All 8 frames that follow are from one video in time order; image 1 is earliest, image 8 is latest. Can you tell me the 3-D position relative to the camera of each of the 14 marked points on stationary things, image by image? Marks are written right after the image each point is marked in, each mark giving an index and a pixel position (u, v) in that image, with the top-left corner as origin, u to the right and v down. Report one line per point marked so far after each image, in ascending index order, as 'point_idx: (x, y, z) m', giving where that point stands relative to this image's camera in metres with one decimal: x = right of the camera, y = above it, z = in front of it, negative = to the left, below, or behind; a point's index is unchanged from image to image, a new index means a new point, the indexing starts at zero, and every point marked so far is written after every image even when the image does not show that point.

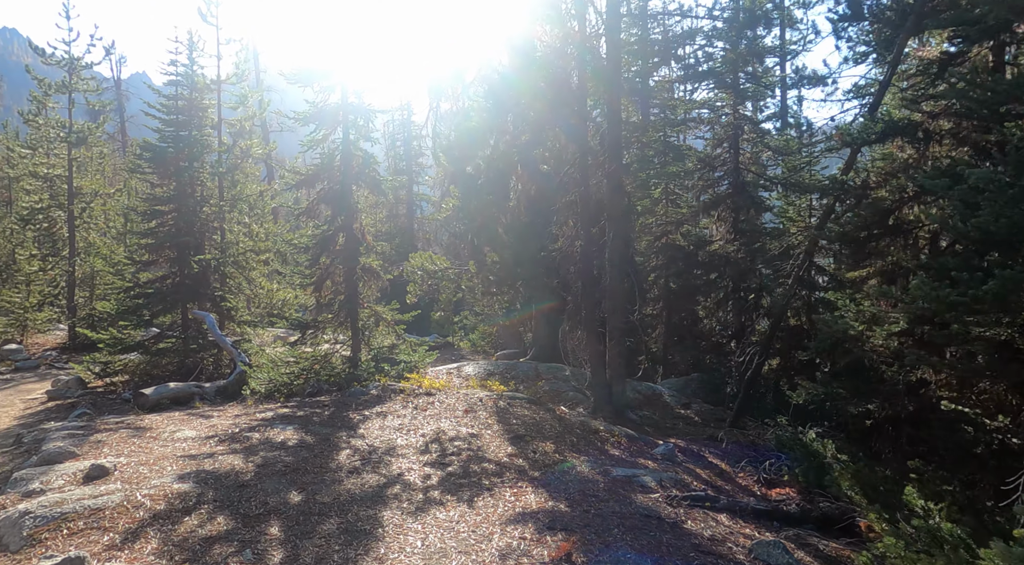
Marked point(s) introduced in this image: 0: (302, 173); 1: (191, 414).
0: (-5.1, +2.6, +15.8) m
1: (-5.9, -2.4, +11.9) m
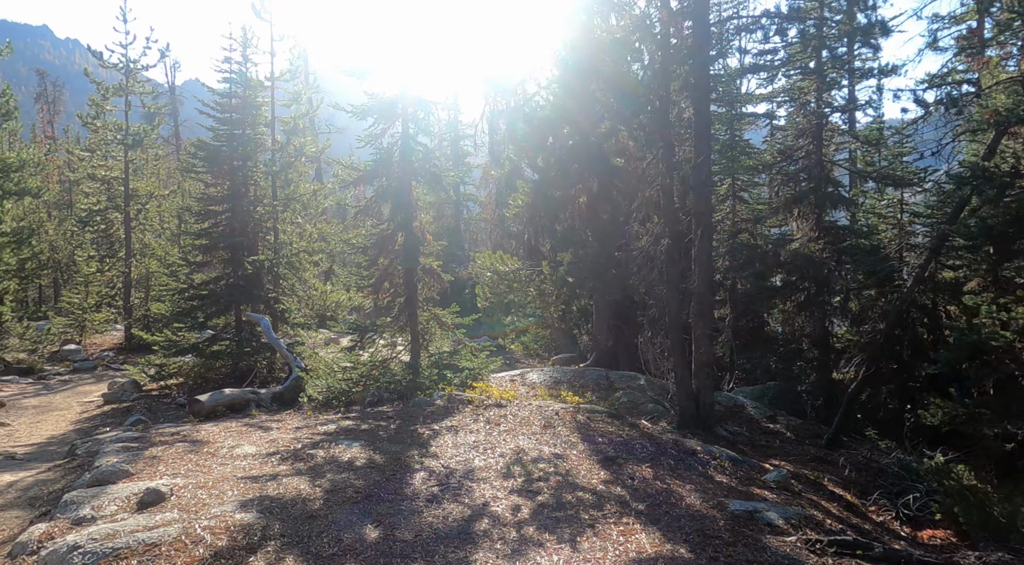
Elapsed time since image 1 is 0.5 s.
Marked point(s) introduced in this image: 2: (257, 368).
0: (-3.5, +2.6, +15.0) m
1: (-4.5, -2.4, +11.2) m
2: (-7.7, -2.6, +19.6) m
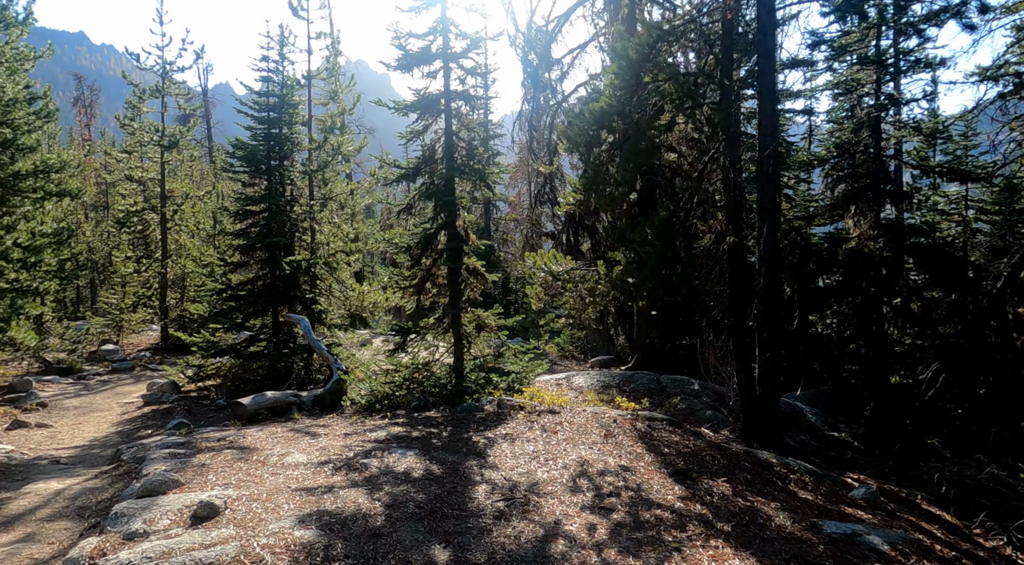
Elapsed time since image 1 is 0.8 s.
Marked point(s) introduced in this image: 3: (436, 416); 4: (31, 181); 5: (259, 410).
0: (-2.5, +2.6, +14.6) m
1: (-3.6, -2.5, +10.8) m
2: (-6.5, -2.6, +19.3) m
3: (-1.3, -2.4, +11.5) m
4: (-14.6, +3.1, +19.8) m
5: (-5.4, -2.8, +14.0) m
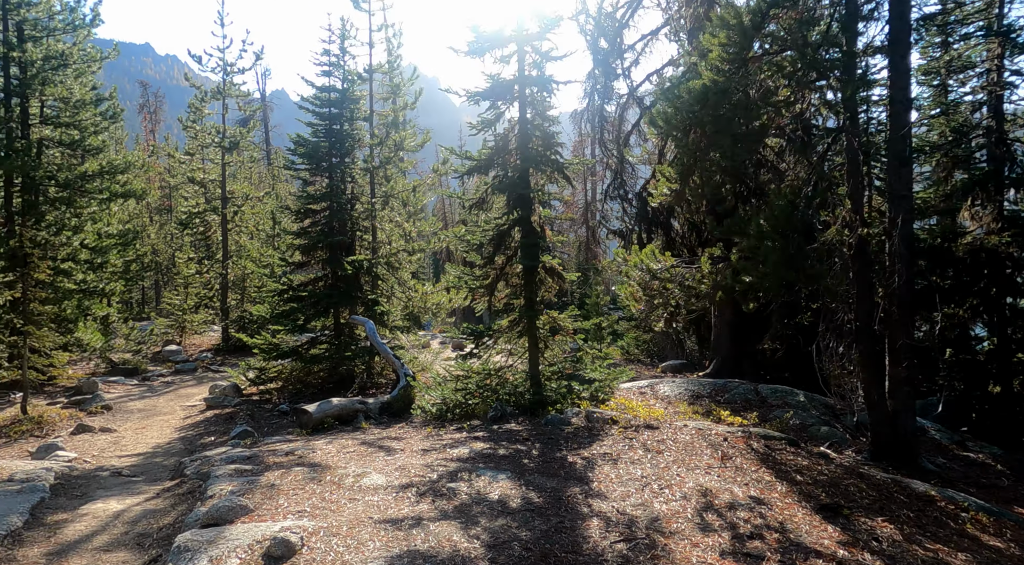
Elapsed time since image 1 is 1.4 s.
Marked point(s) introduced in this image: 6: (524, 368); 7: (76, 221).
0: (-0.8, +2.6, +13.6) m
1: (-2.2, -2.4, +9.9) m
2: (-4.4, -2.6, +18.6) m
3: (+0.1, -2.3, +10.4) m
4: (-12.5, +3.0, +19.7) m
5: (-3.8, -2.8, +13.2) m
6: (+0.2, -1.8, +13.9) m
7: (-13.1, +1.9, +19.6) m
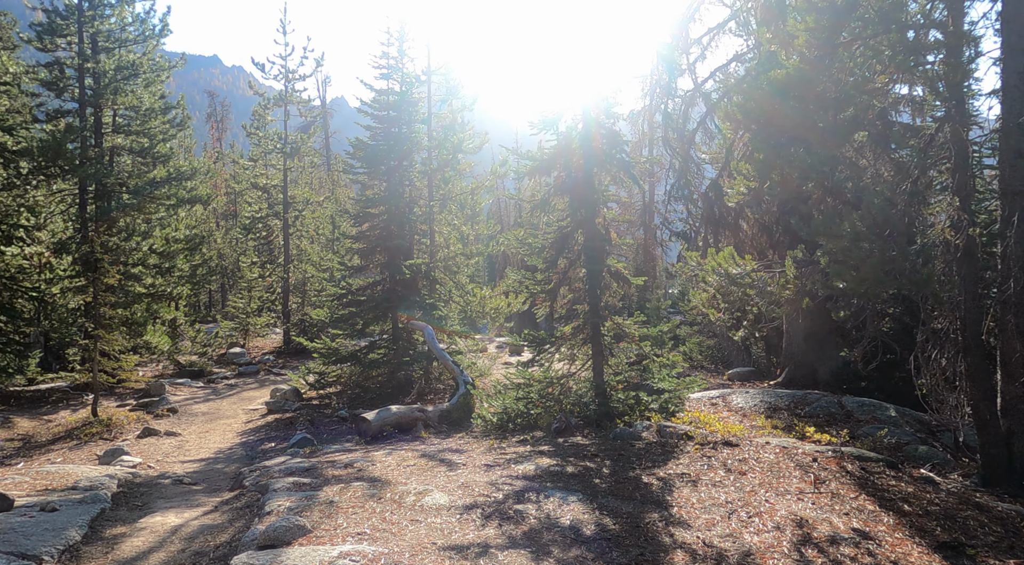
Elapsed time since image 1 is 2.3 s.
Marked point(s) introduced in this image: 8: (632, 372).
0: (+0.5, +2.5, +13.1) m
1: (-1.2, -2.5, +9.5) m
2: (-2.7, -2.7, +18.3) m
3: (+1.1, -2.4, +9.8) m
4: (-10.7, +2.9, +20.1) m
5: (-2.5, -2.8, +12.9) m
6: (+1.5, -1.9, +13.3) m
7: (-11.3, +1.7, +20.1) m
8: (+2.3, -1.7, +12.7) m
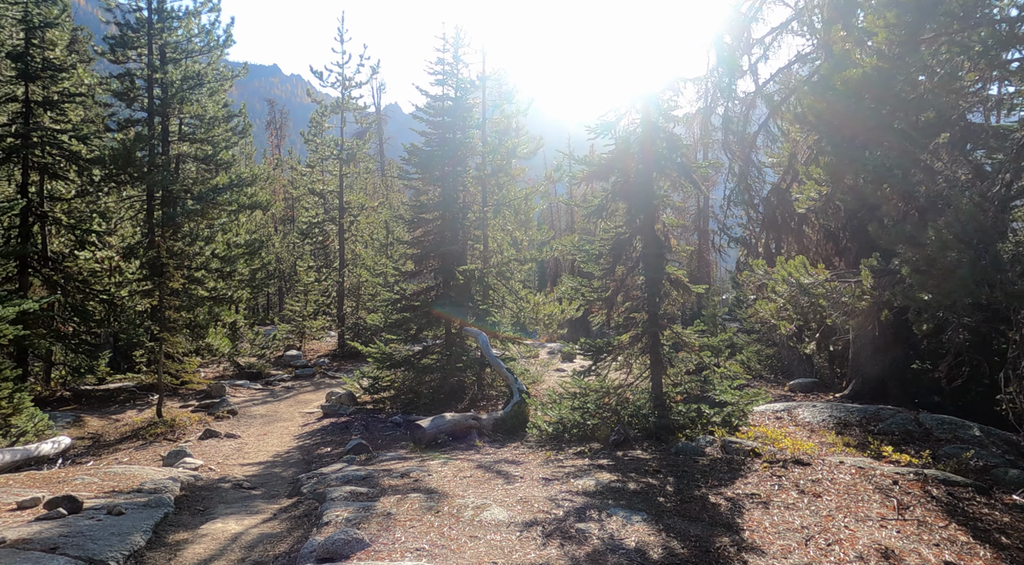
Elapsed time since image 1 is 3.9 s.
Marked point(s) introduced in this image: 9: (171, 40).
0: (+1.6, +2.4, +12.8) m
1: (-0.4, -2.6, +9.3) m
2: (-1.2, -2.9, +18.2) m
3: (+2.0, -2.6, +9.5) m
4: (-9.0, +2.8, +20.7) m
5: (-1.4, -3.0, +12.8) m
6: (+2.6, -2.1, +12.9) m
7: (-9.6, +1.6, +20.7) m
8: (+3.4, -1.9, +12.3) m
9: (-10.3, +7.3, +19.7) m
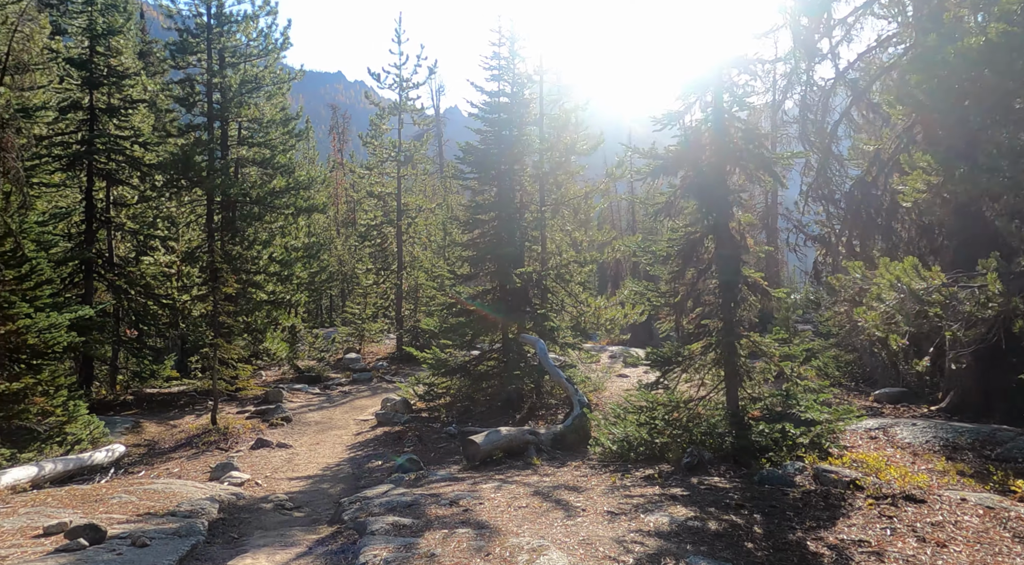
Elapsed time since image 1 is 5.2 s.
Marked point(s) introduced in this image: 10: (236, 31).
0: (+2.6, +2.3, +11.7) m
1: (+0.4, -2.7, +8.4) m
2: (+0.4, -3.0, +17.3) m
3: (+2.7, -2.6, +8.3) m
4: (-7.2, +2.6, +20.5) m
5: (-0.3, -3.1, +12.0) m
6: (+3.7, -2.1, +11.7) m
7: (-7.8, +1.5, +20.5) m
8: (+4.4, -2.0, +11.0) m
9: (-8.5, +7.1, +19.6) m
10: (-8.4, +7.6, +19.6) m
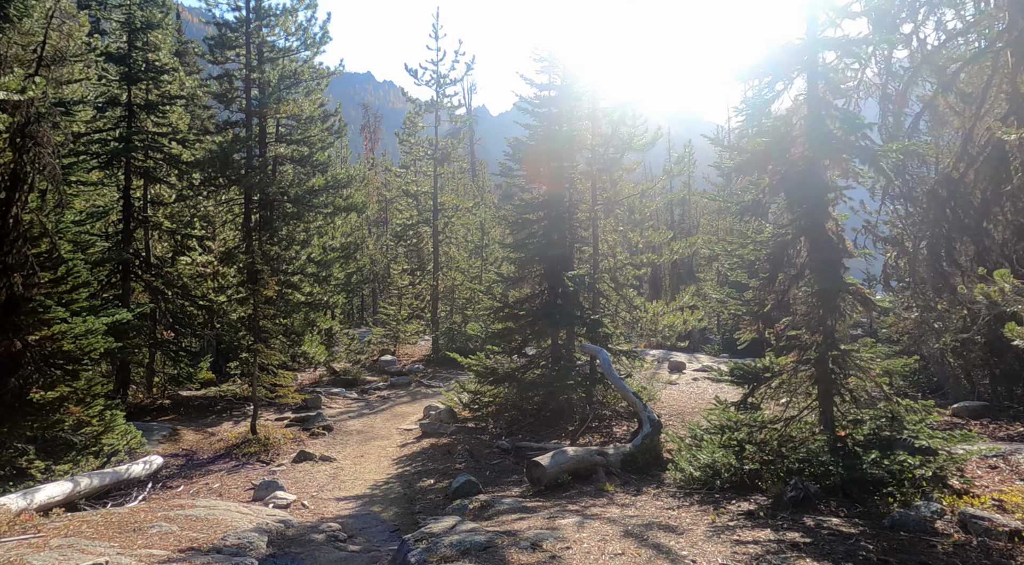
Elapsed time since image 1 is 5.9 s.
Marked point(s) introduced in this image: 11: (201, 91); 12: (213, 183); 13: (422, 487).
0: (+3.8, +2.2, +10.5) m
1: (+1.4, -2.8, +7.3) m
2: (+1.7, -3.0, +16.2) m
3: (+3.7, -2.7, +7.1) m
4: (-5.7, +2.6, +19.7) m
5: (+0.8, -3.2, +10.9) m
6: (+4.8, -2.3, +10.5) m
7: (-6.3, +1.4, +19.7) m
8: (+5.5, -2.1, +9.7) m
9: (-7.0, +7.1, +18.8) m
10: (-6.9, +7.5, +18.8) m
11: (-8.6, +5.4, +18.0) m
12: (-7.8, +2.6, +17.0) m
13: (-1.6, -3.5, +11.2) m
